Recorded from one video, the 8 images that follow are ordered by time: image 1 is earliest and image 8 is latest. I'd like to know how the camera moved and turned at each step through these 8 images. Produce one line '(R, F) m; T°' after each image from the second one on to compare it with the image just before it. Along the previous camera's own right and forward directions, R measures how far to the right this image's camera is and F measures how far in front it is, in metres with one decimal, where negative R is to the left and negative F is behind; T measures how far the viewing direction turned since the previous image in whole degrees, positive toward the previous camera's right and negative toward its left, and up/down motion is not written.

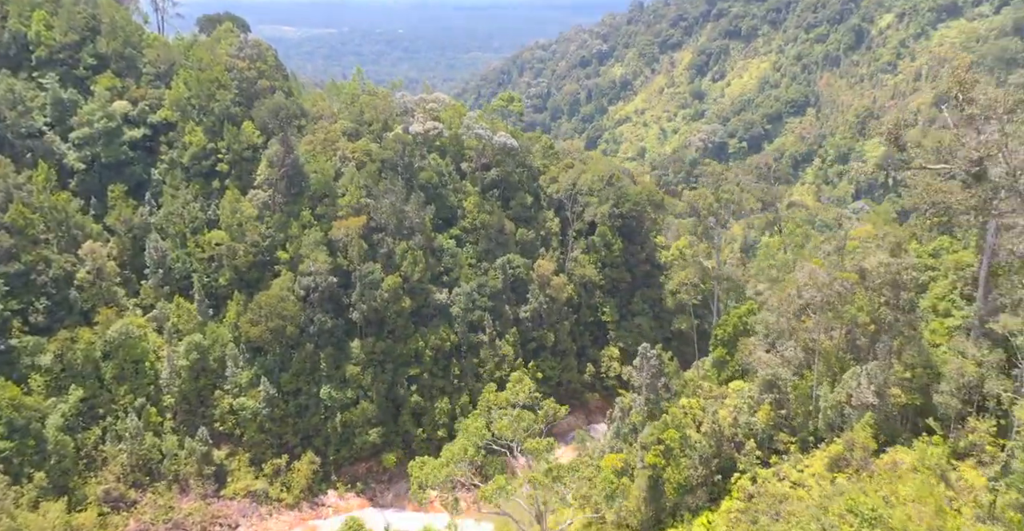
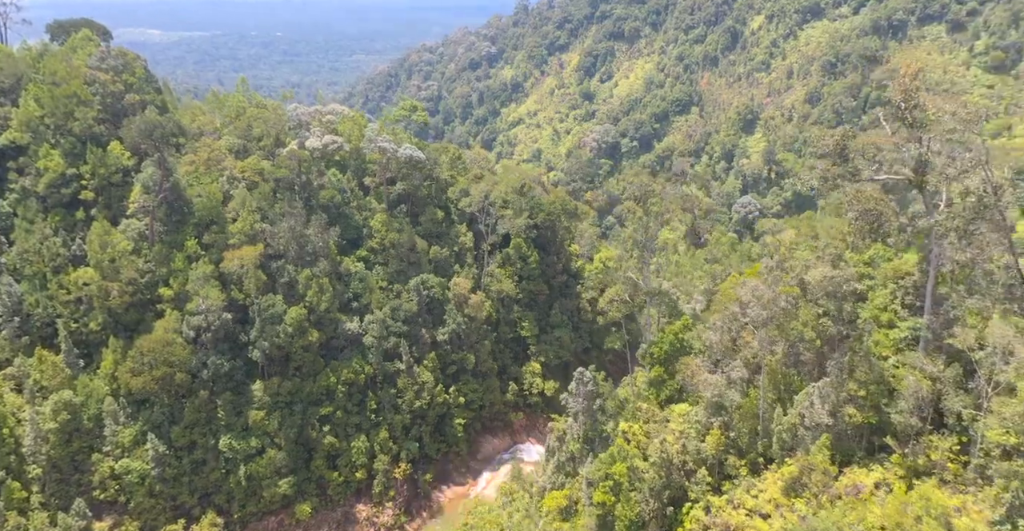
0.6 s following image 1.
(-0.7, +2.0) m; +8°
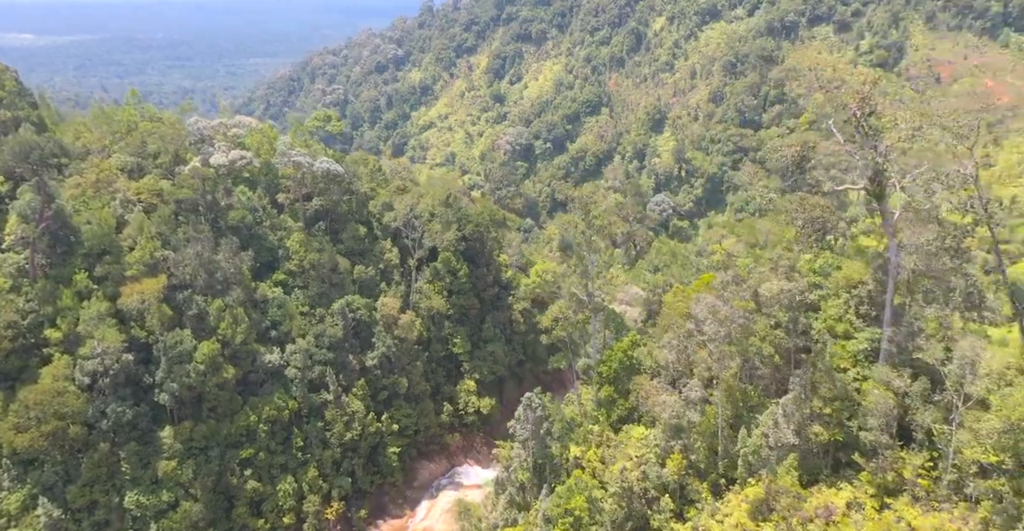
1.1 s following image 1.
(-0.6, +1.6) m; +7°
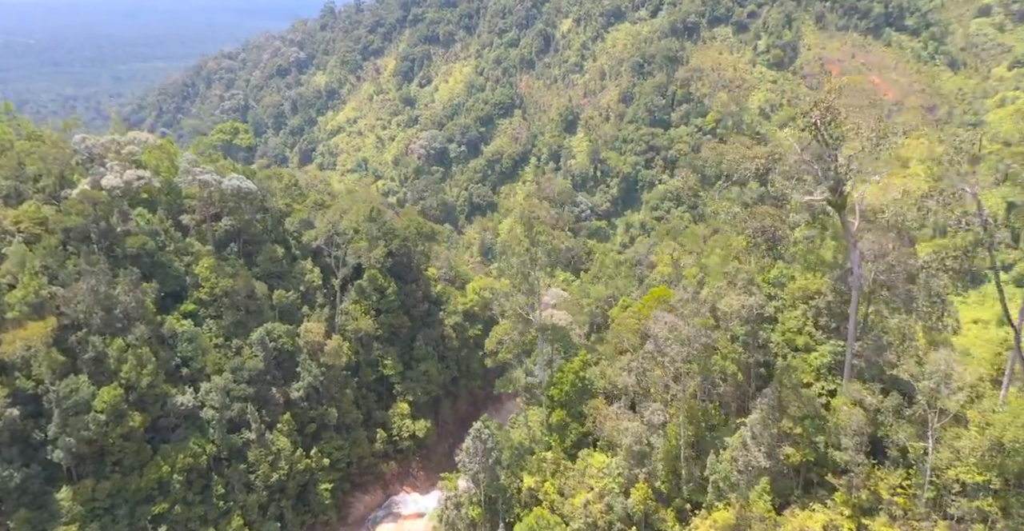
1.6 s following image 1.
(-0.7, +1.5) m; +6°
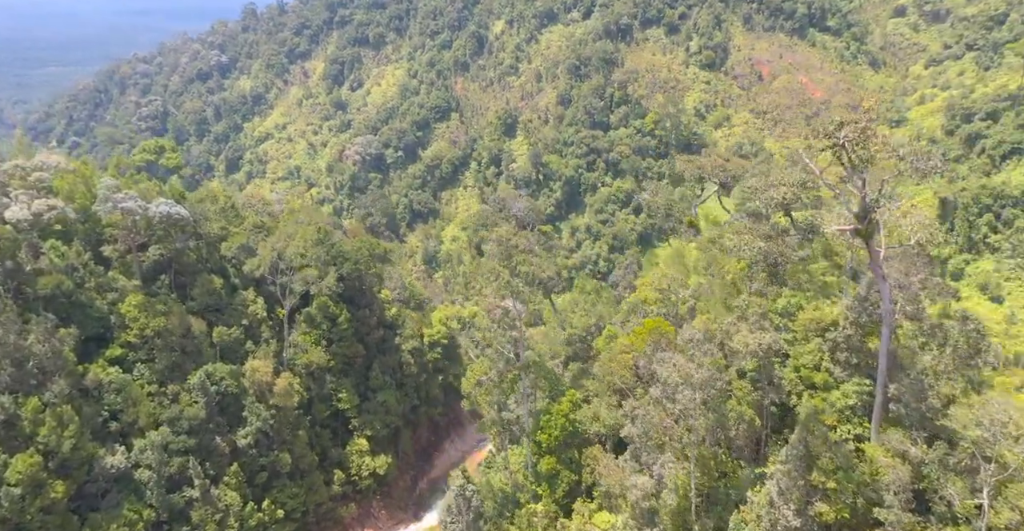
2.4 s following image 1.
(-1.0, +2.0) m; +5°
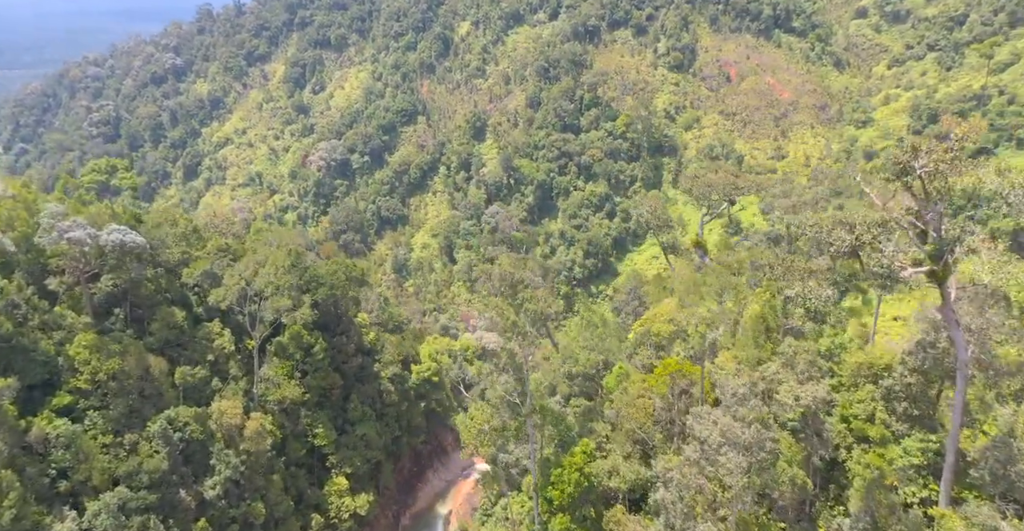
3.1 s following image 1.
(-0.8, +2.0) m; +3°
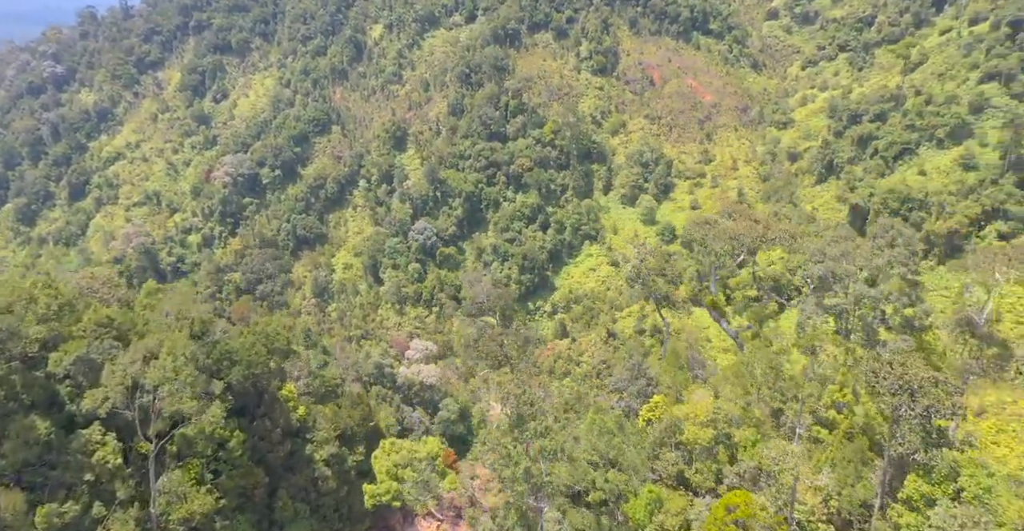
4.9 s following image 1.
(-1.3, +4.9) m; +6°
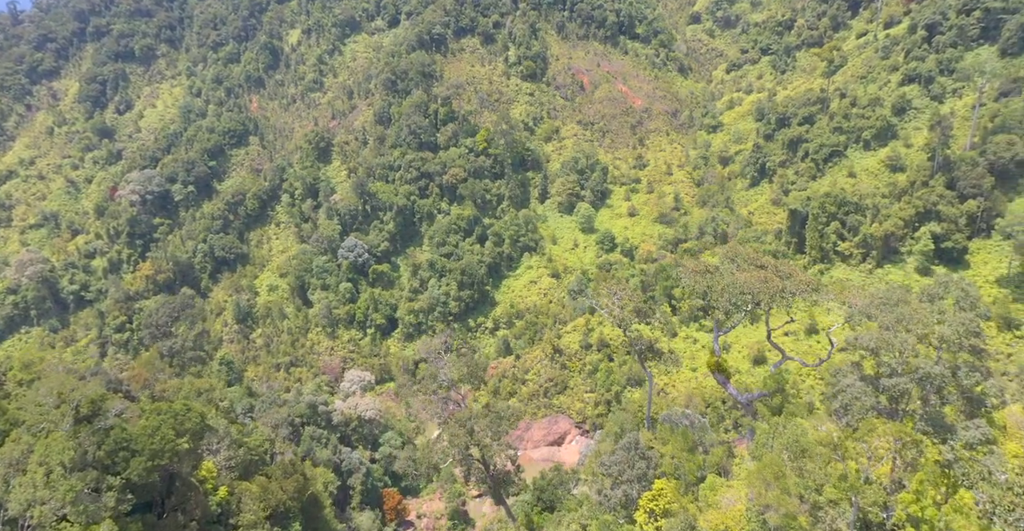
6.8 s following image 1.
(-1.2, +3.6) m; +6°
